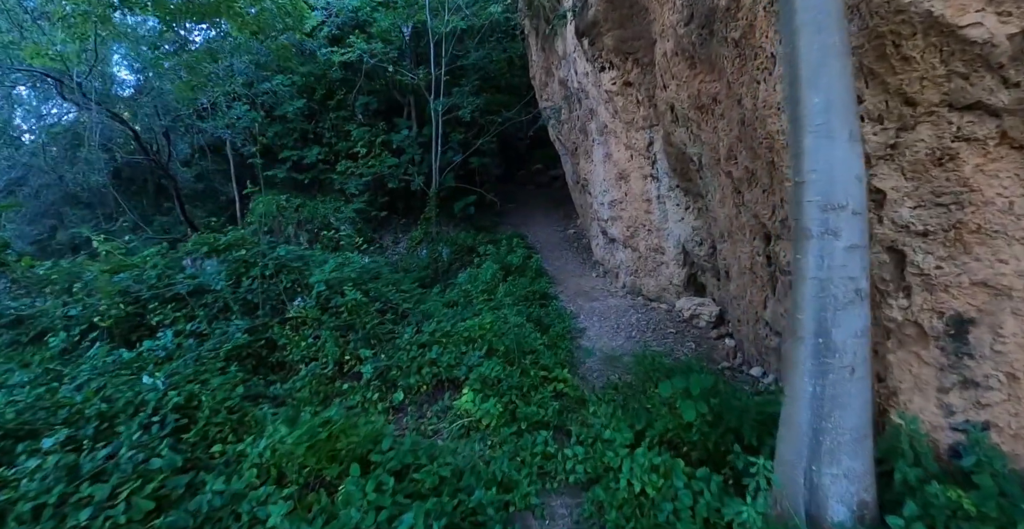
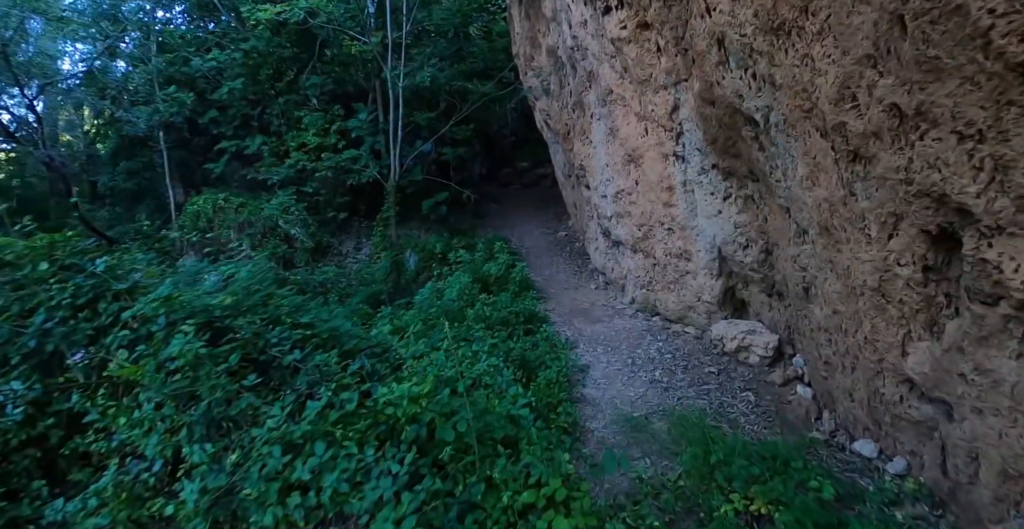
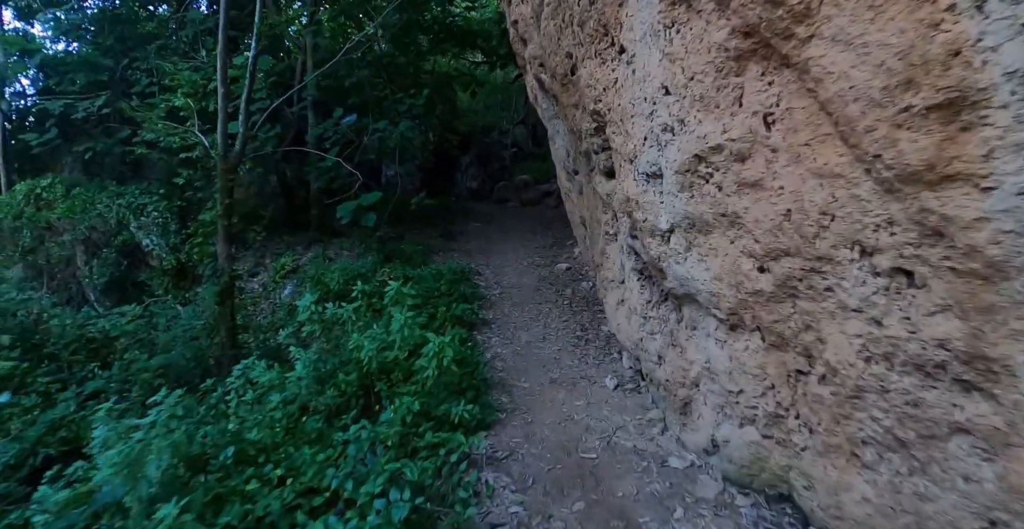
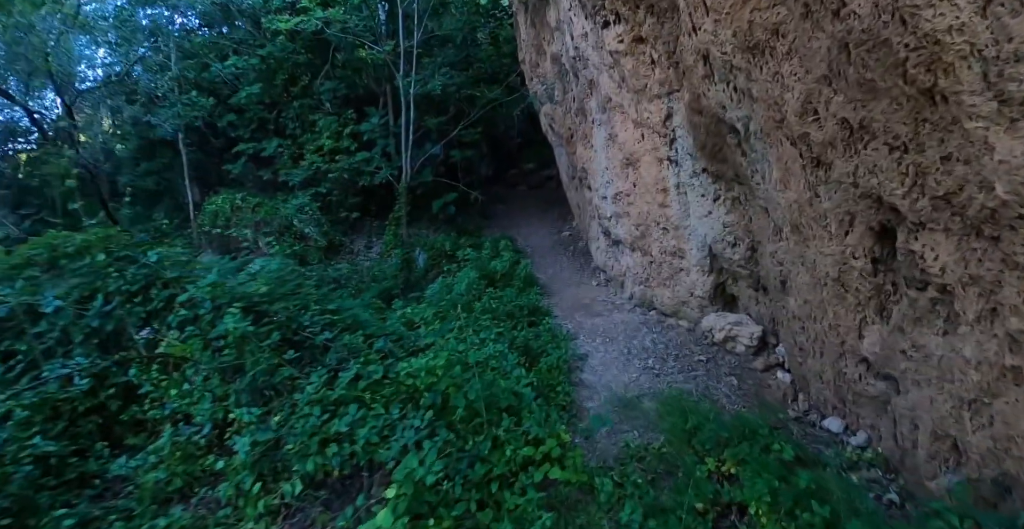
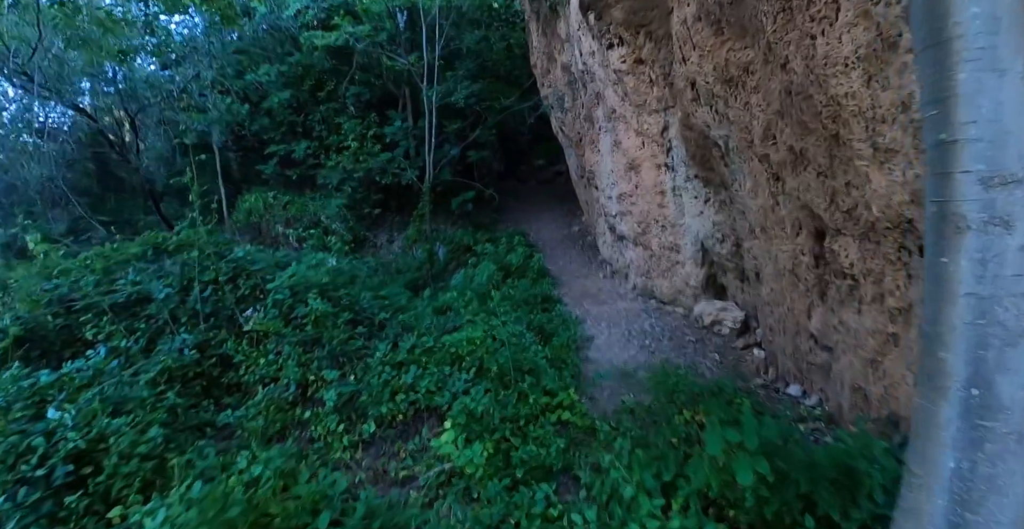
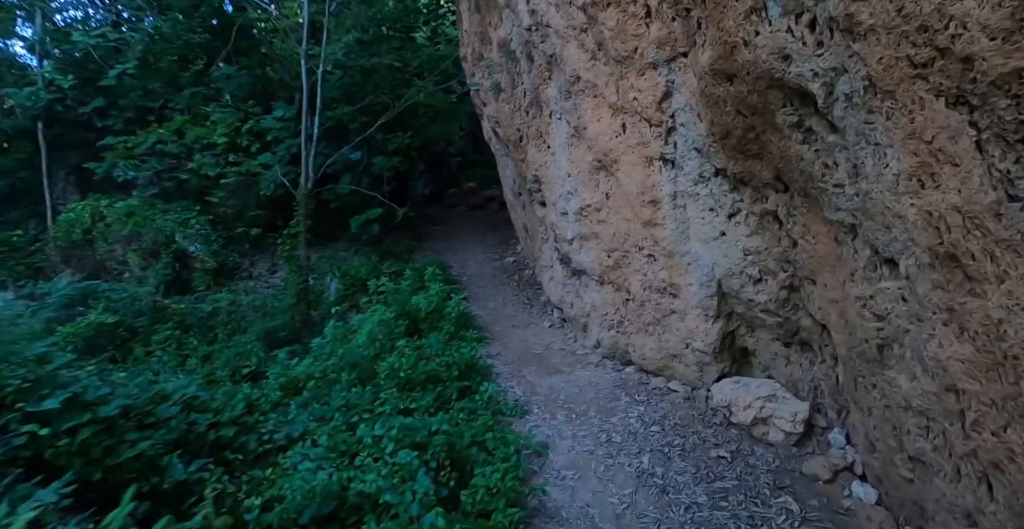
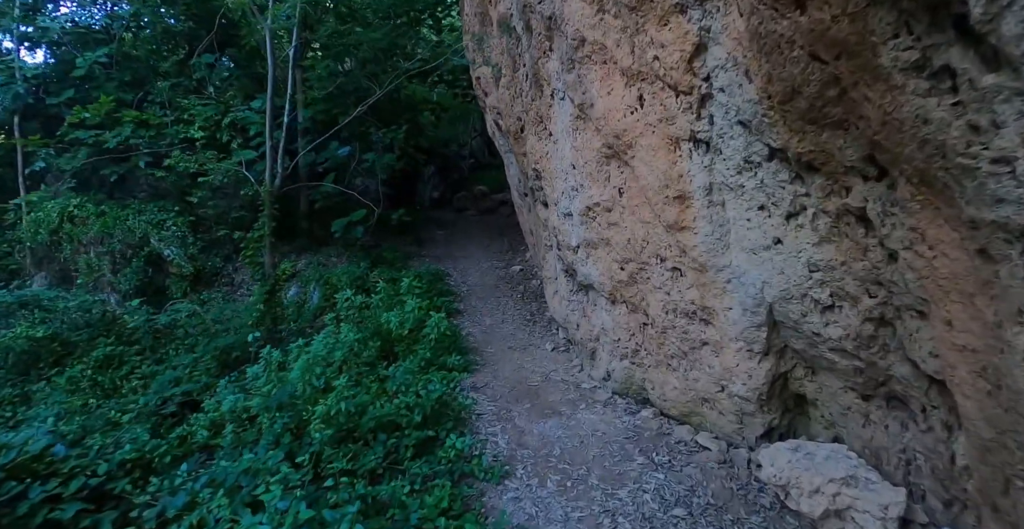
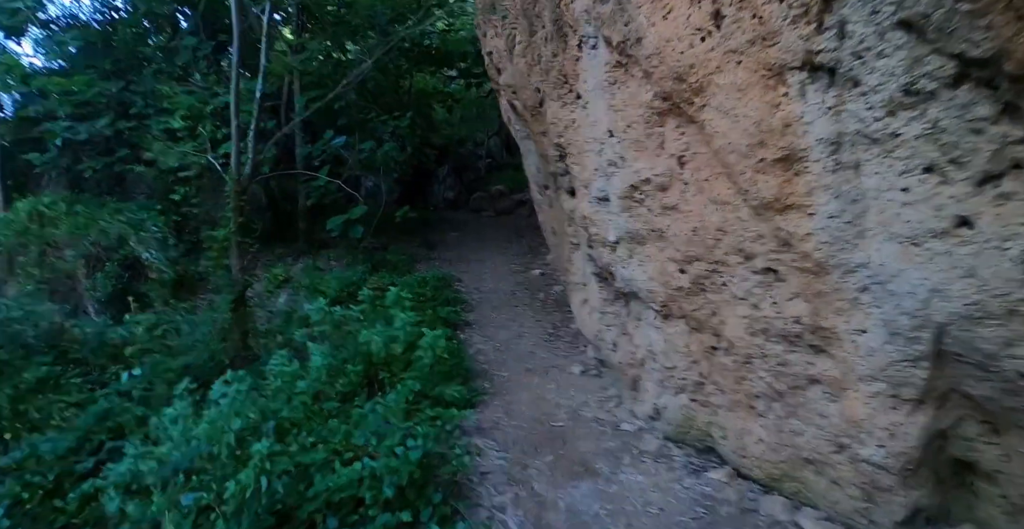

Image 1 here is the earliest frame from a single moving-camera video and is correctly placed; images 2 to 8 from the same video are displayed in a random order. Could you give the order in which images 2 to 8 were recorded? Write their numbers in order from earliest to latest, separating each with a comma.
5, 4, 2, 6, 7, 8, 3
